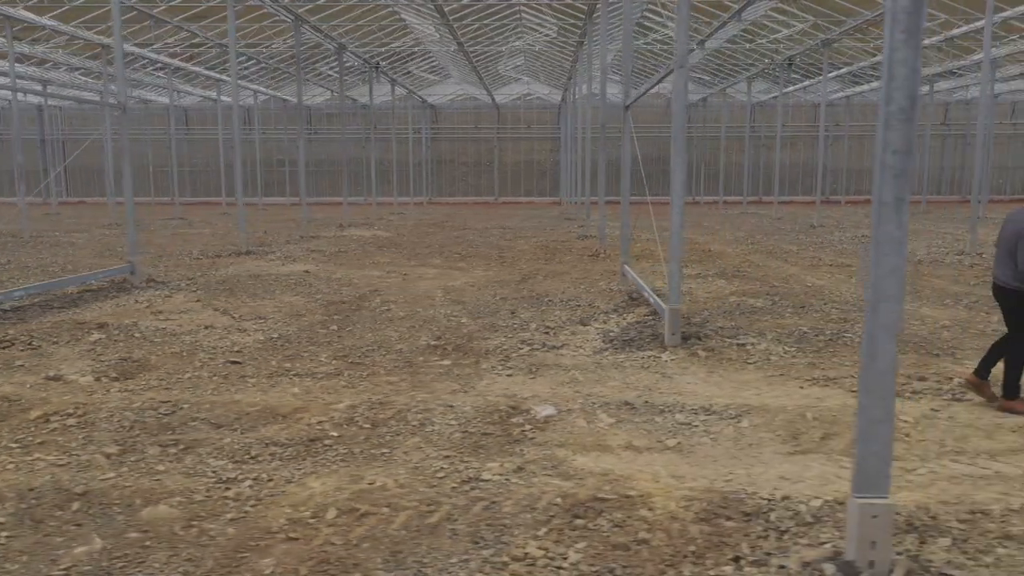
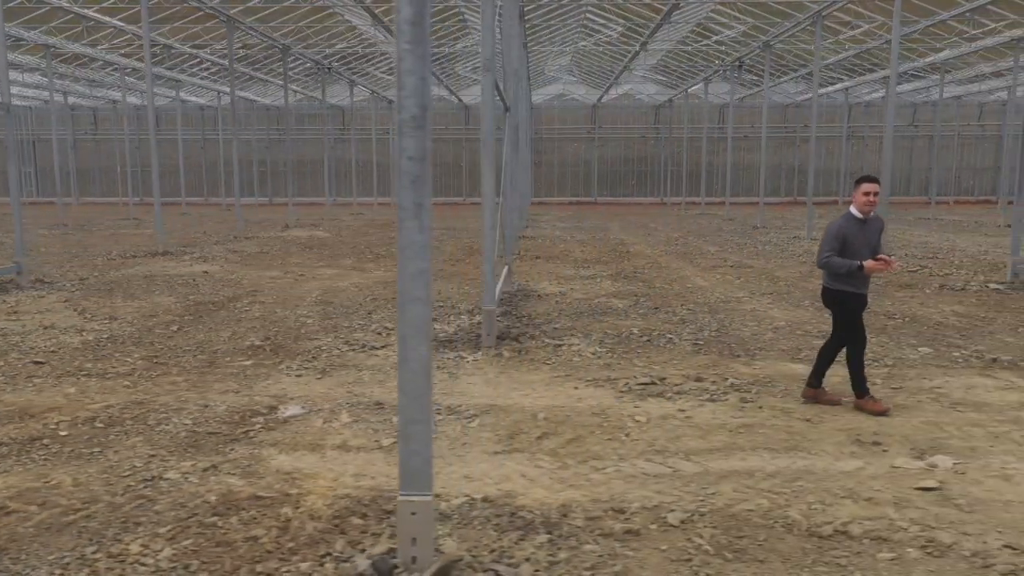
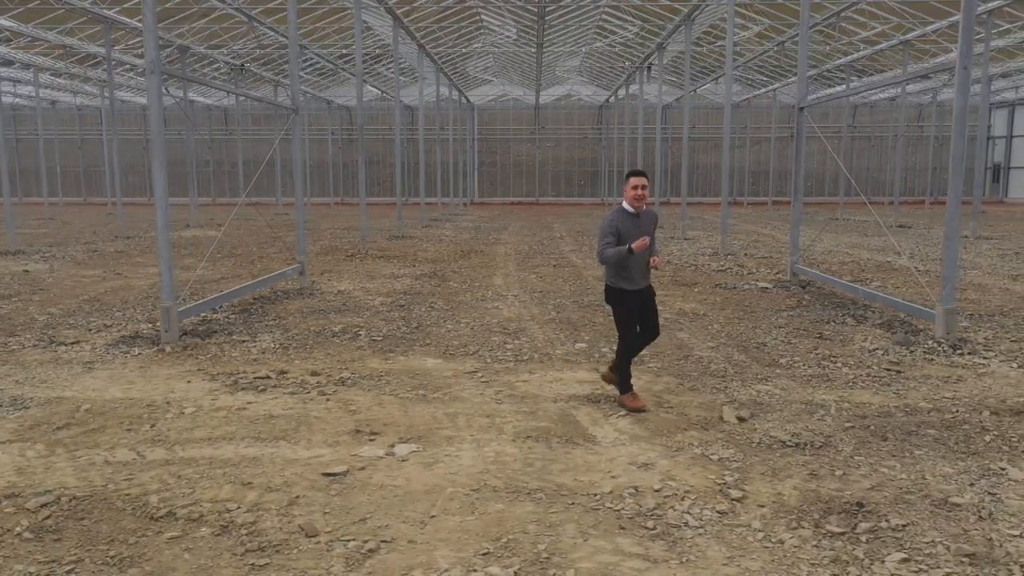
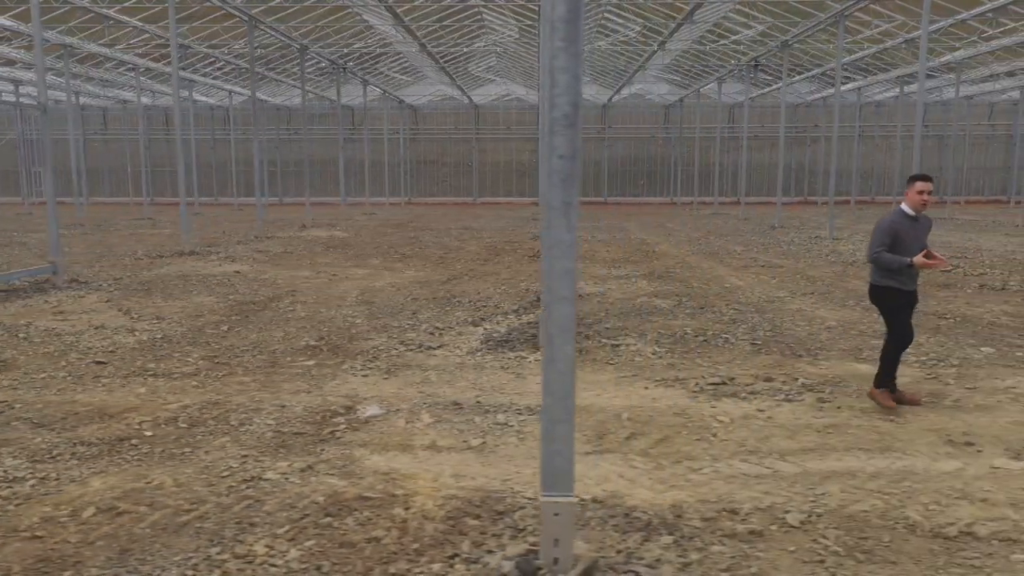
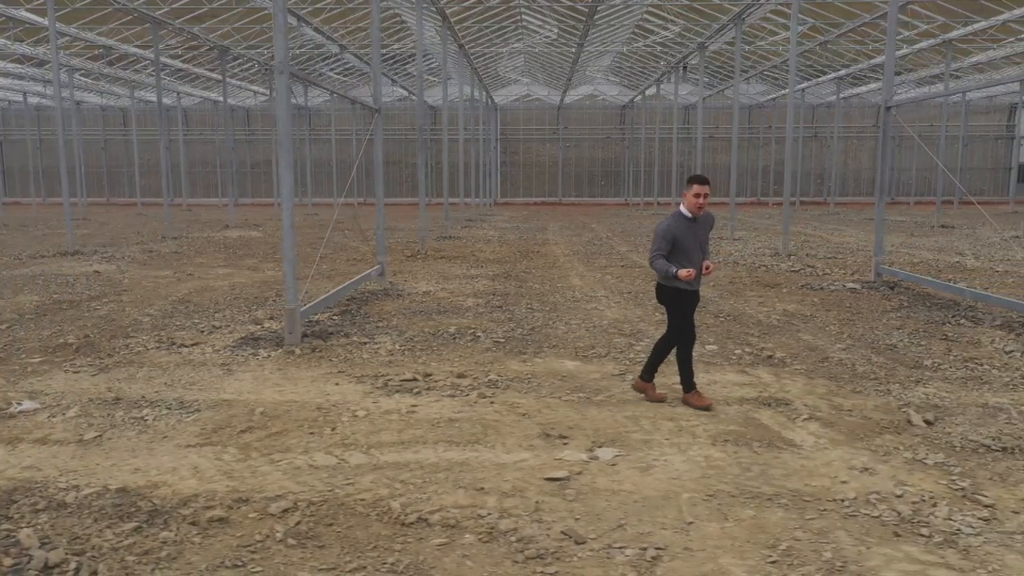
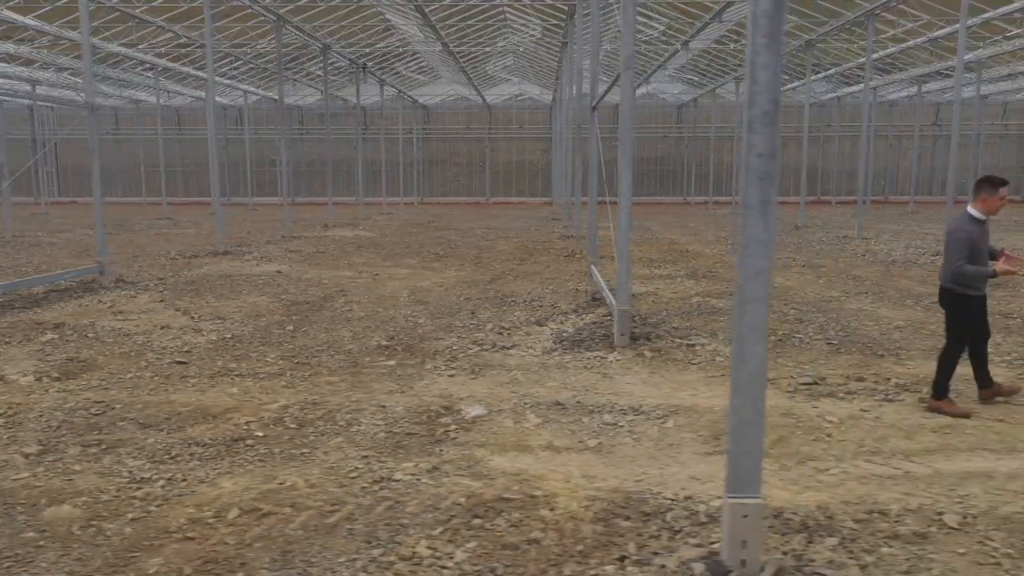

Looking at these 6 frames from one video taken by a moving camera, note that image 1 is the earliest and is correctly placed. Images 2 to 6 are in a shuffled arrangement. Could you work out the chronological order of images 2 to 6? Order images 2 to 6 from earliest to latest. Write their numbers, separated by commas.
6, 4, 2, 5, 3
